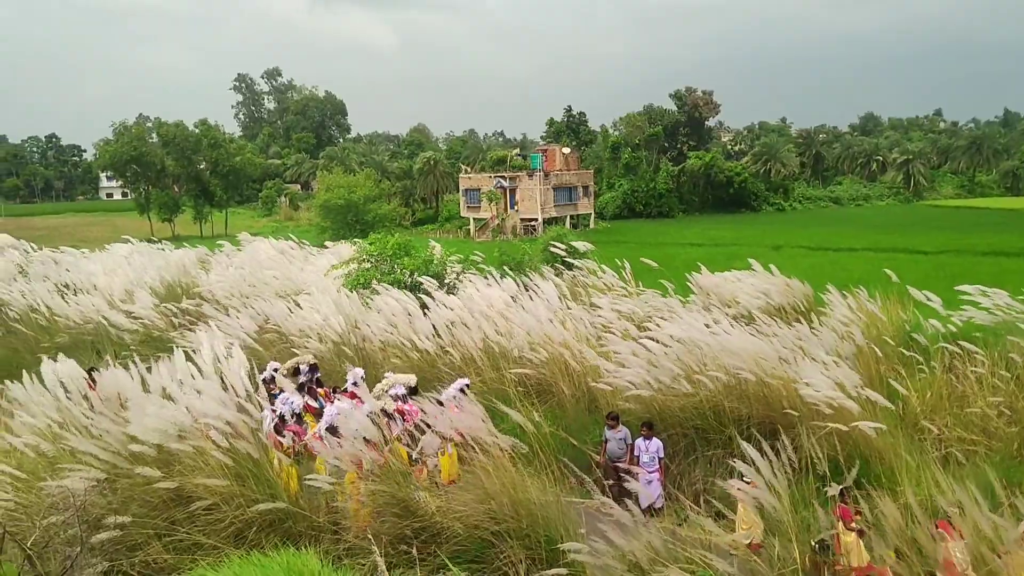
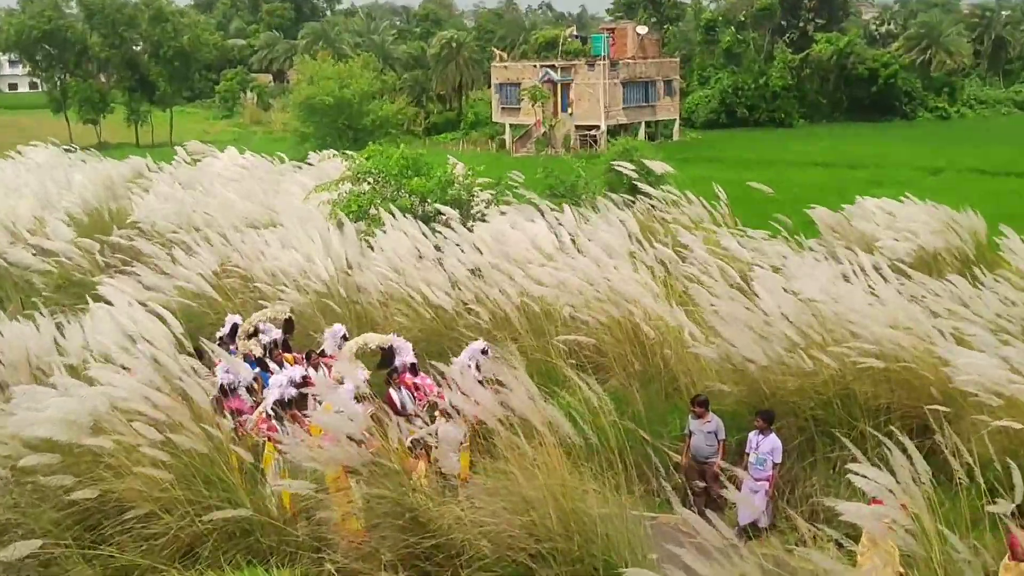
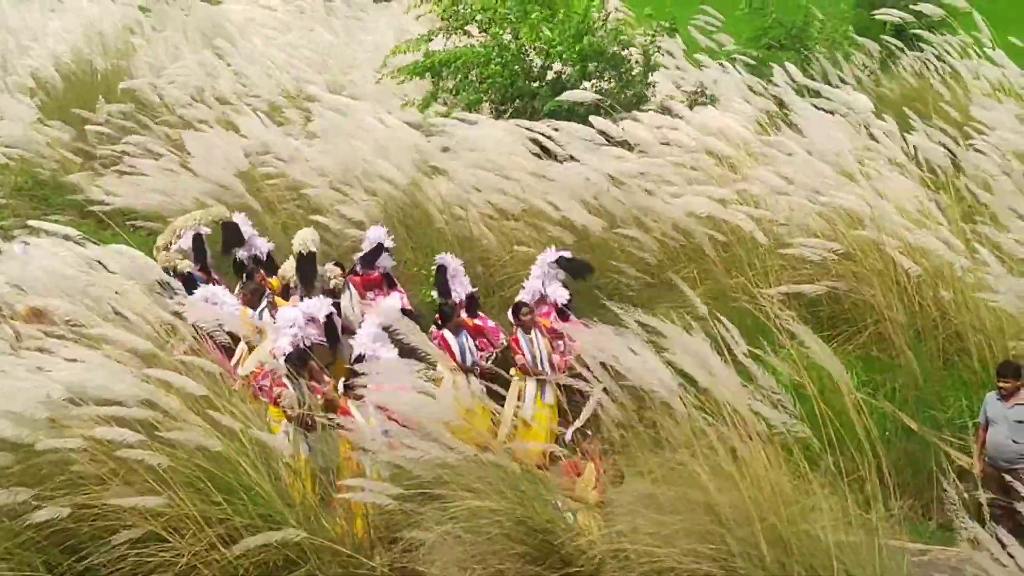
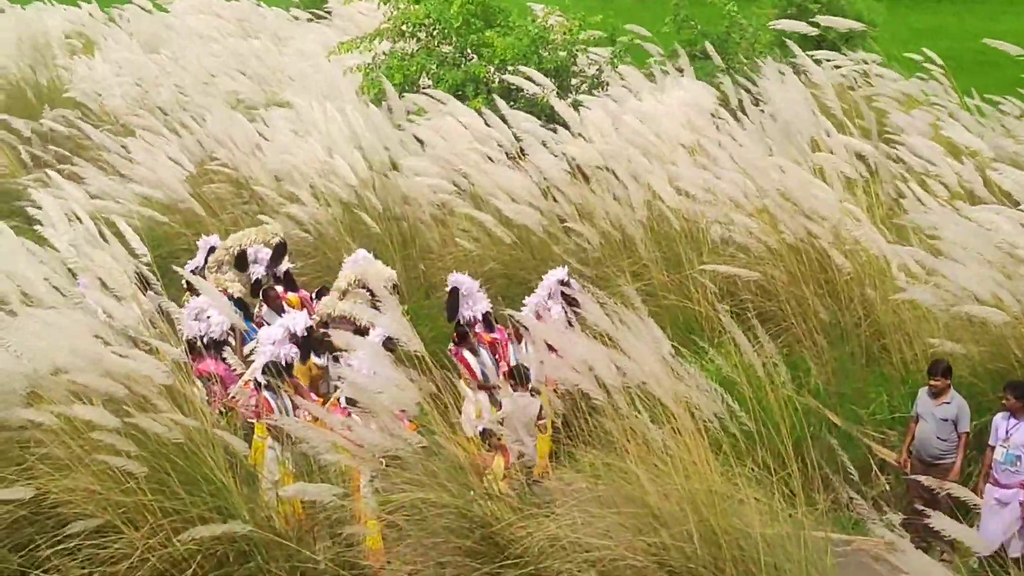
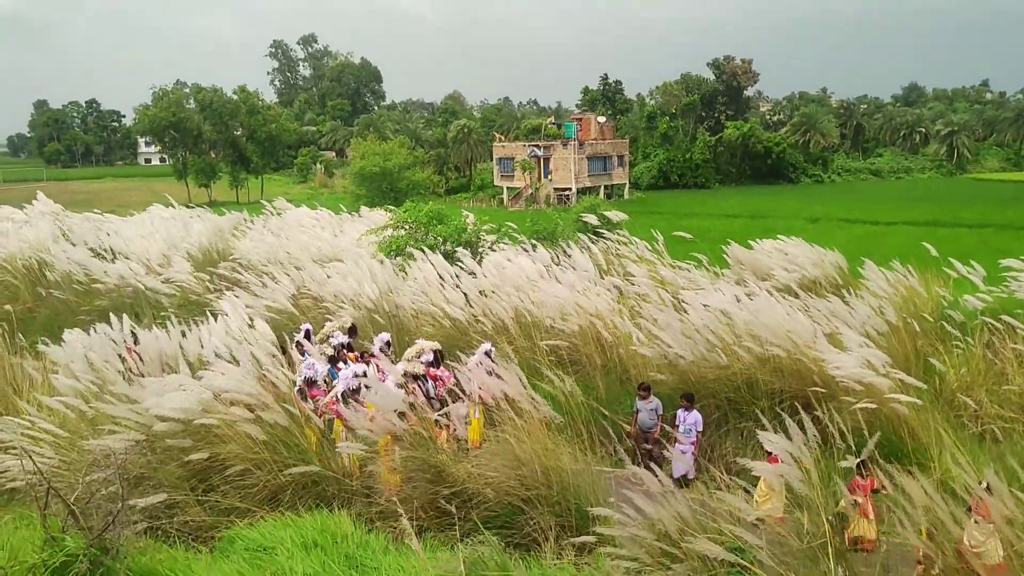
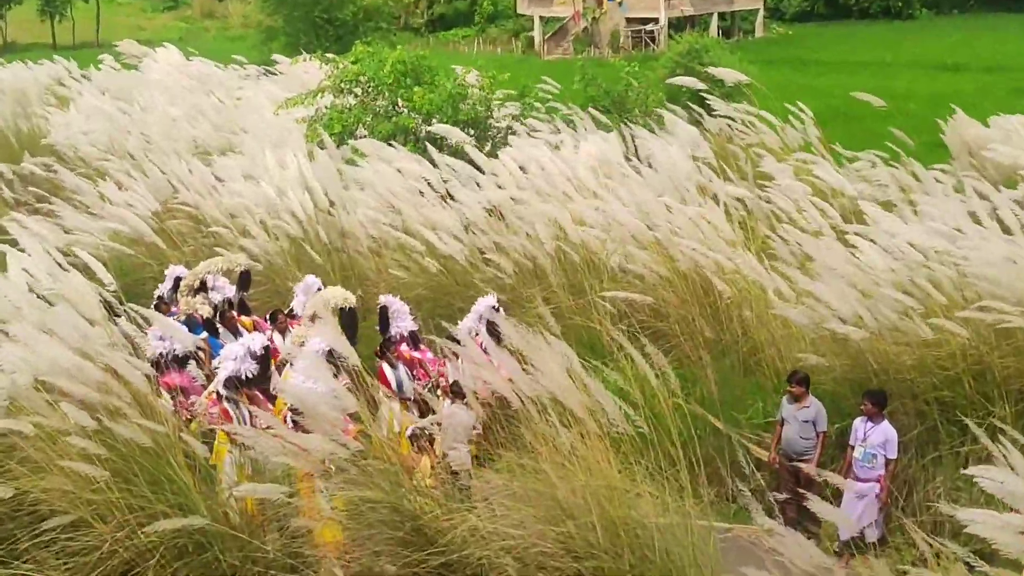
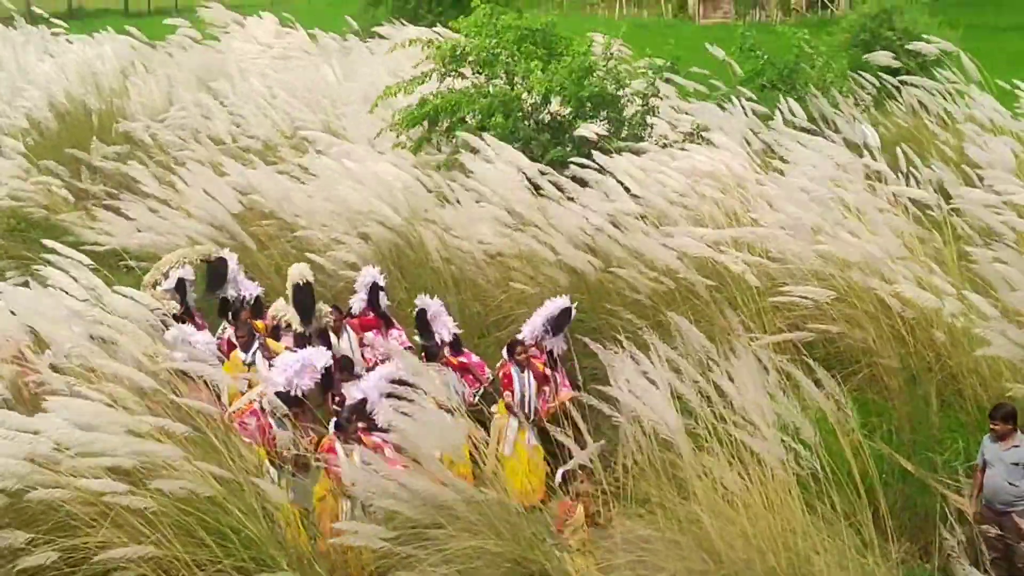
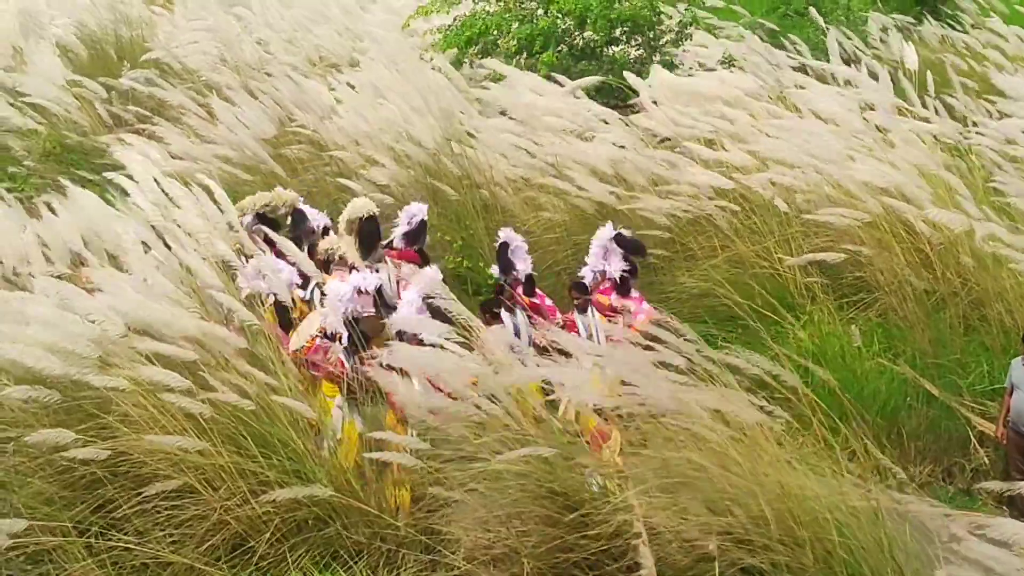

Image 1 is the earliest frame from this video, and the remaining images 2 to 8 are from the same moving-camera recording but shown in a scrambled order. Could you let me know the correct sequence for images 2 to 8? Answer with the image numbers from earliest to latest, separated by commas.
5, 2, 6, 4, 8, 3, 7
